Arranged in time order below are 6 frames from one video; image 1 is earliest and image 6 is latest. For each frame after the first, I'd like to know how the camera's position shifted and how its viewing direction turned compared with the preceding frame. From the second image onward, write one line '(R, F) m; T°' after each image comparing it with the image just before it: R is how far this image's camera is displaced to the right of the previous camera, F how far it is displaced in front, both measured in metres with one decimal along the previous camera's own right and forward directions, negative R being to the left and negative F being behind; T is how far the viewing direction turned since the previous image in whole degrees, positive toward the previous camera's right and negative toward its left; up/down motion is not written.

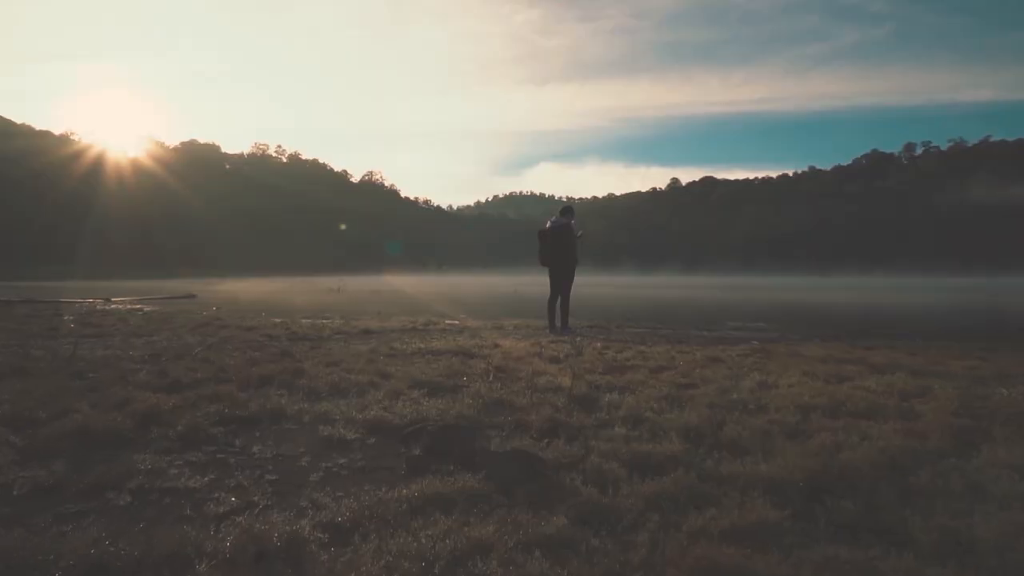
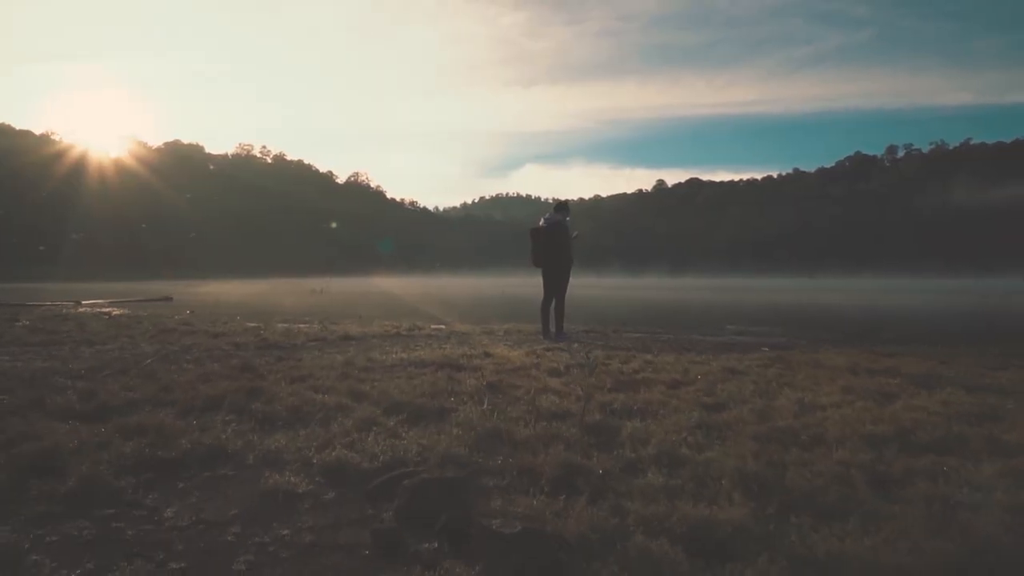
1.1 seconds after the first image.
(-0.1, +1.0) m; +1°
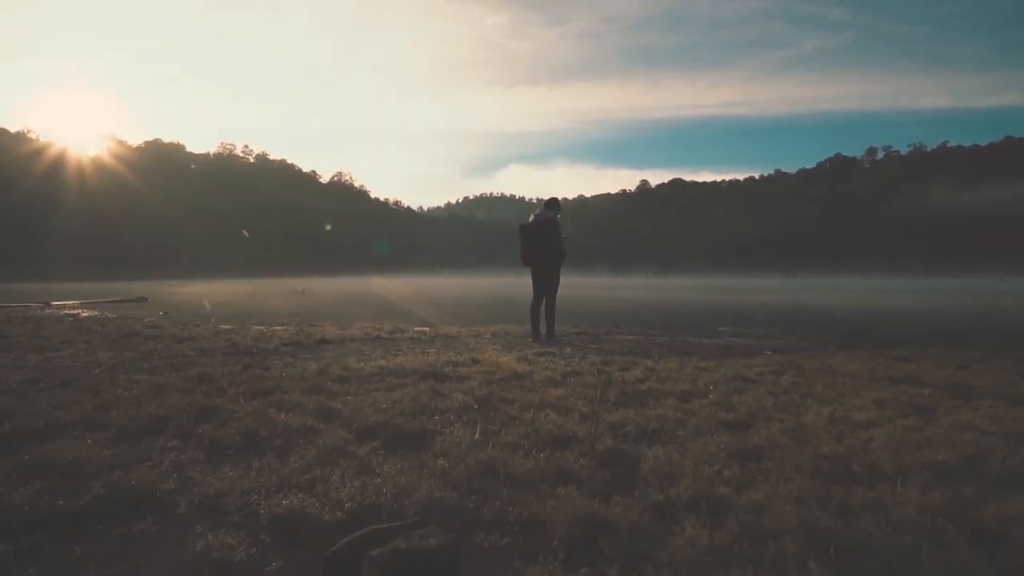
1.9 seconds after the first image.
(-0.1, +0.7) m; +1°
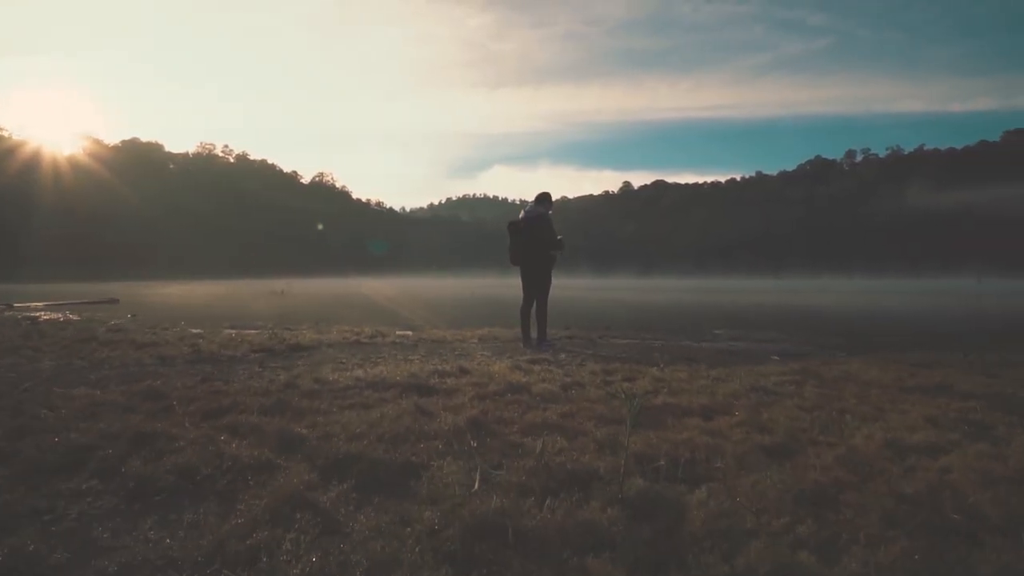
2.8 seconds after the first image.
(-0.1, +0.8) m; +2°
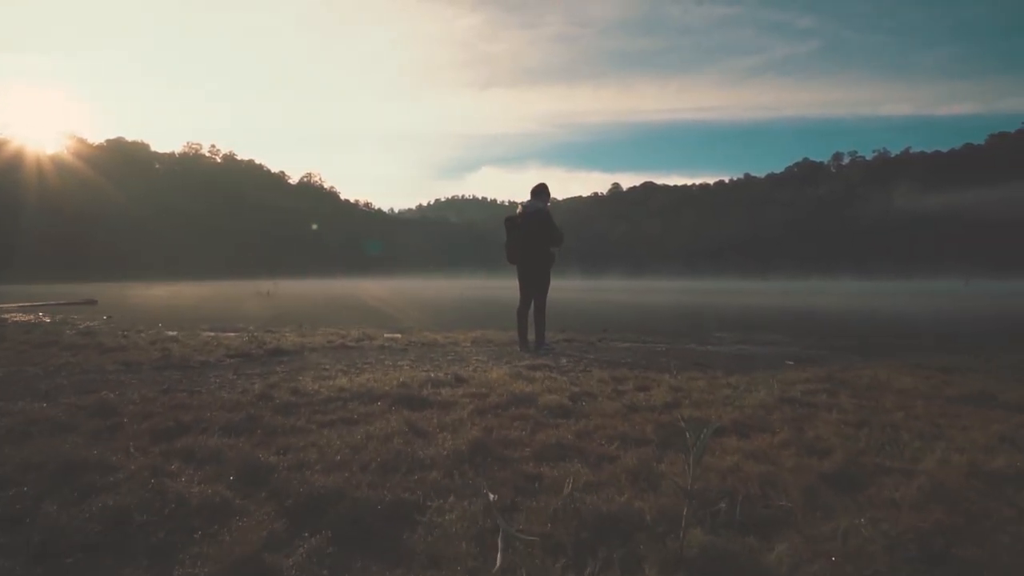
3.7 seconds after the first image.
(-0.1, +0.7) m; +1°
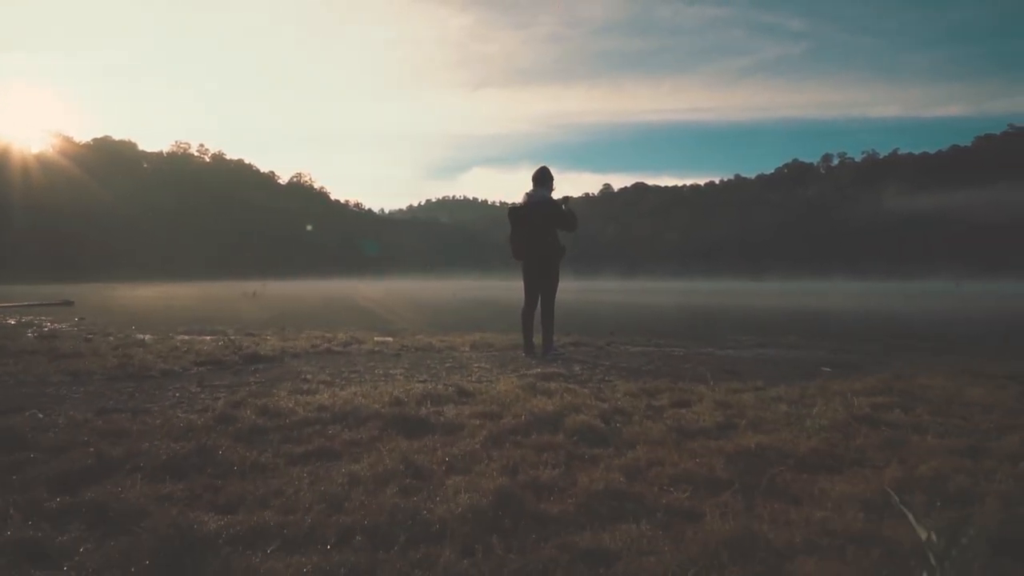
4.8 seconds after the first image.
(-0.2, +1.1) m; +1°
